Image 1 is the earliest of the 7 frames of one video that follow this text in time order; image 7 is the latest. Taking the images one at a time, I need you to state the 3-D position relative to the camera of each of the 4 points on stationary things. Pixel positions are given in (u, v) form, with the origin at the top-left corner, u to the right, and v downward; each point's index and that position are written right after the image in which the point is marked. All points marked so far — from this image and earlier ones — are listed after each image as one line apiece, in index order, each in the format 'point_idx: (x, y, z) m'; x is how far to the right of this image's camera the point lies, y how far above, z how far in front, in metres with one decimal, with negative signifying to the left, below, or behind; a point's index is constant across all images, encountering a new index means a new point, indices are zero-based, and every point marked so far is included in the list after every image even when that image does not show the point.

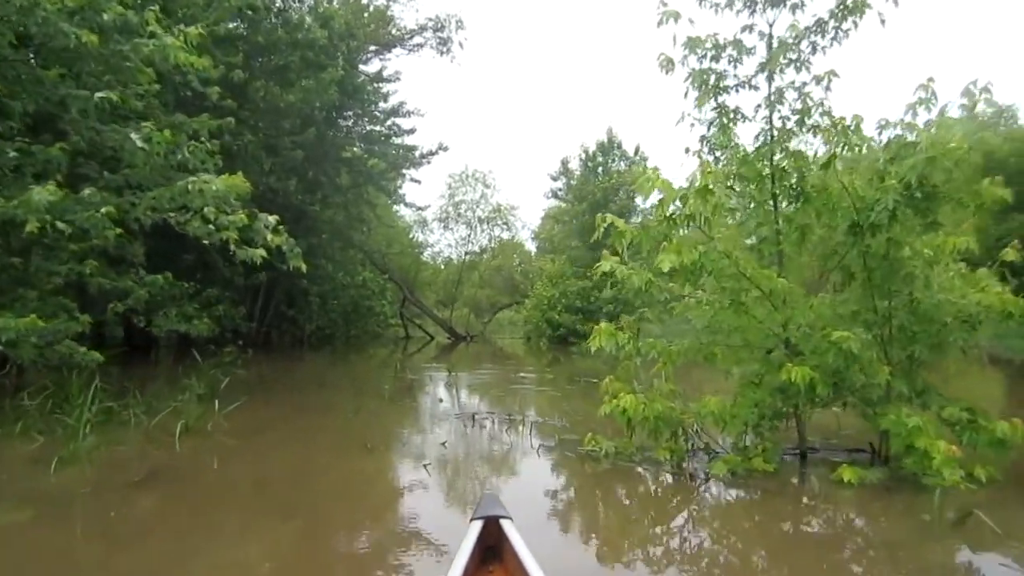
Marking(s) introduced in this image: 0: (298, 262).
0: (-2.4, +0.3, +8.5) m
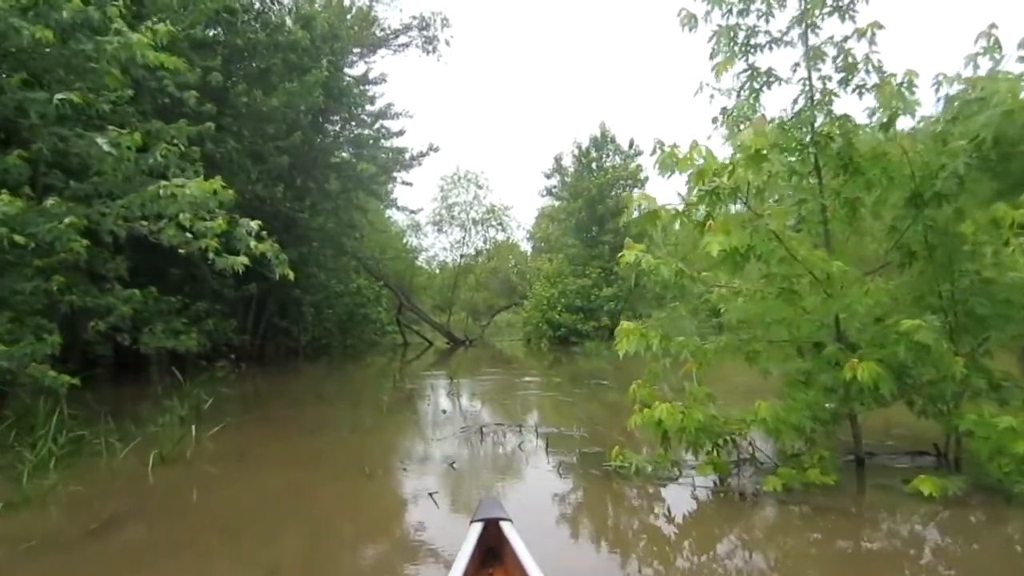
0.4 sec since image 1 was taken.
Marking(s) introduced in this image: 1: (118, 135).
0: (-2.4, +0.2, +8.0) m
1: (-3.7, +1.4, +7.1) m
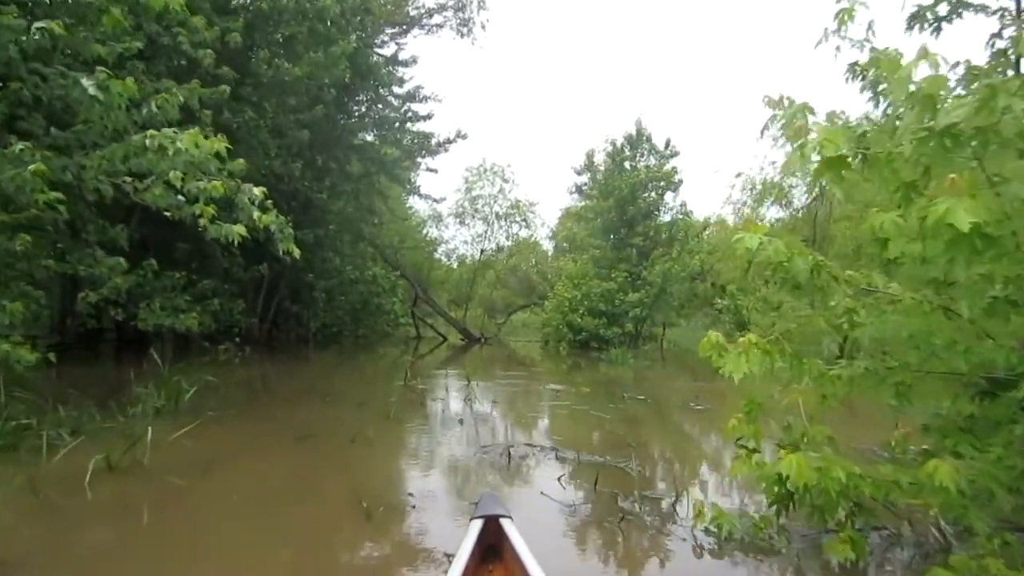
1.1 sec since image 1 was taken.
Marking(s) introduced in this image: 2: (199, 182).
0: (-2.1, +0.4, +7.0) m
1: (-3.3, +1.7, +6.2) m
2: (-2.6, +0.9, +6.2) m
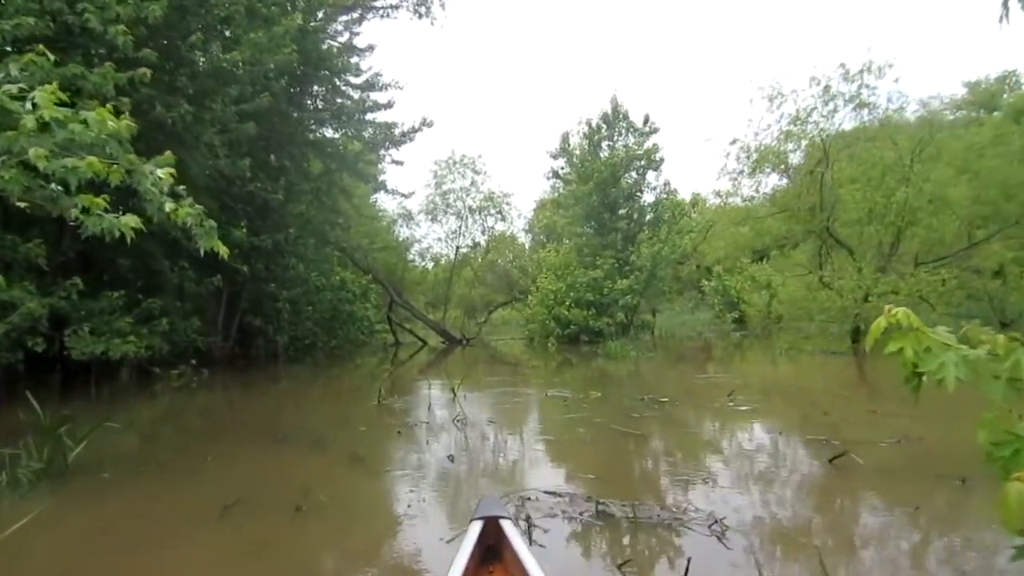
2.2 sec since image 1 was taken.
0: (-2.2, +0.3, +5.5) m
1: (-3.5, +1.6, +4.6) m
2: (-2.7, +0.8, +4.7) m
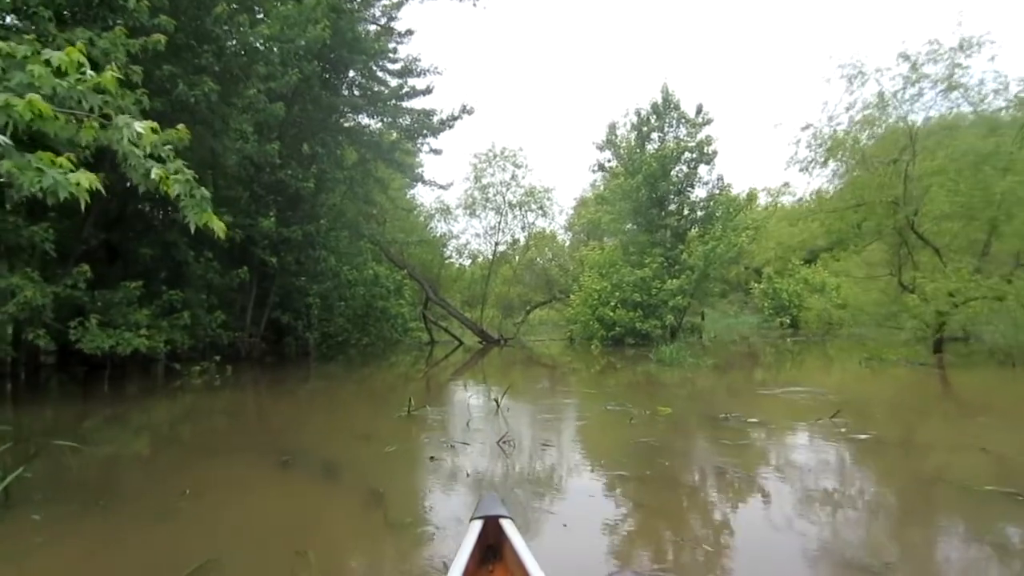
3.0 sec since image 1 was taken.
0: (-1.8, +0.4, +4.4) m
1: (-3.1, +1.7, +3.6) m
2: (-2.4, +0.9, +3.6) m
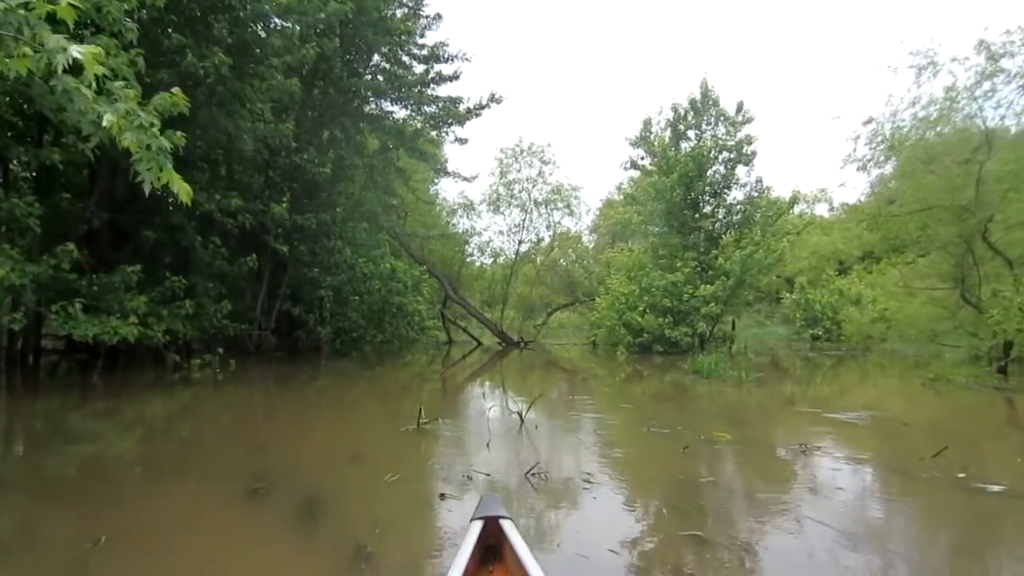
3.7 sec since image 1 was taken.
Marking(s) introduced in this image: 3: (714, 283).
0: (-1.6, +0.5, +3.5) m
1: (-2.9, +1.8, +2.7) m
2: (-2.2, +1.0, +2.7) m
3: (+5.3, +0.1, +20.0) m
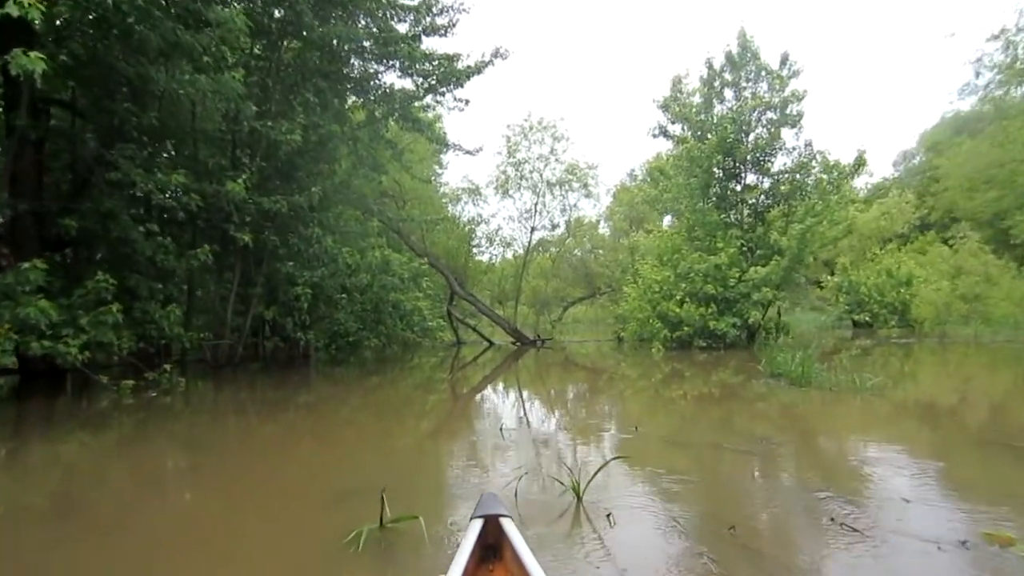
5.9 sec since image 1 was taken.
0: (-1.5, +0.6, +0.7) m
1: (-2.8, +1.8, 0.0) m
2: (-2.1, +1.0, 0.0) m
3: (+5.6, +0.5, +17.2) m
